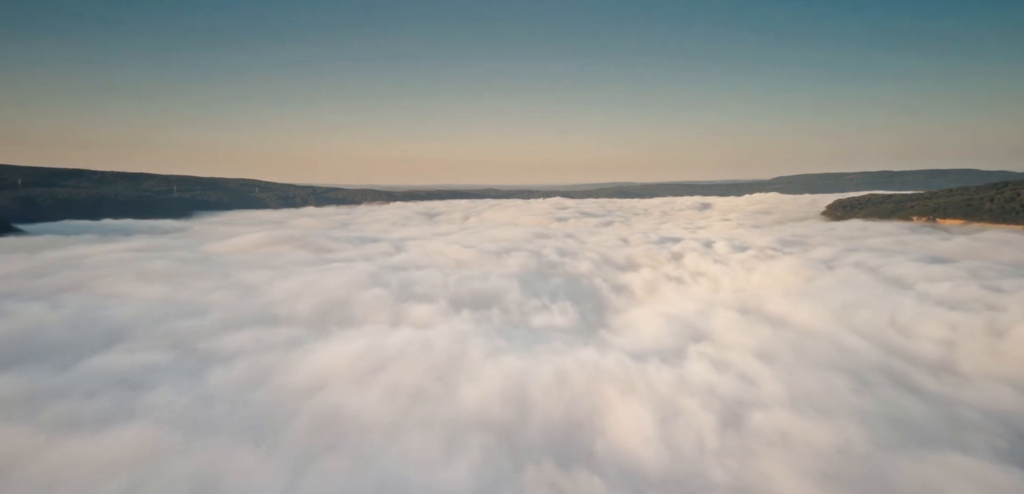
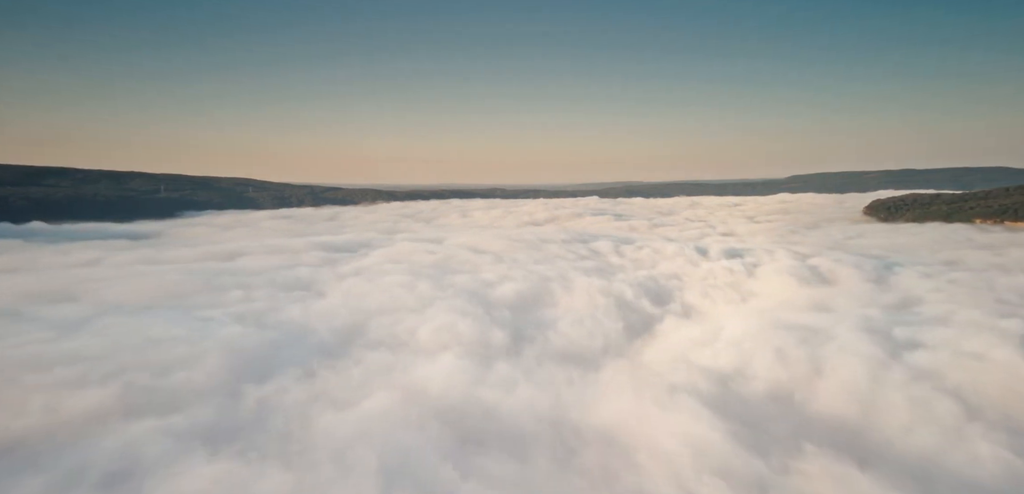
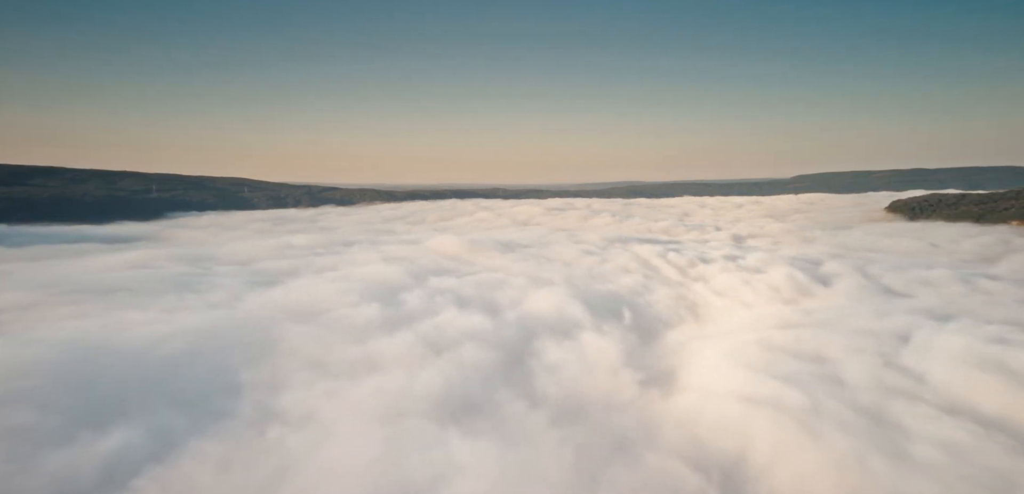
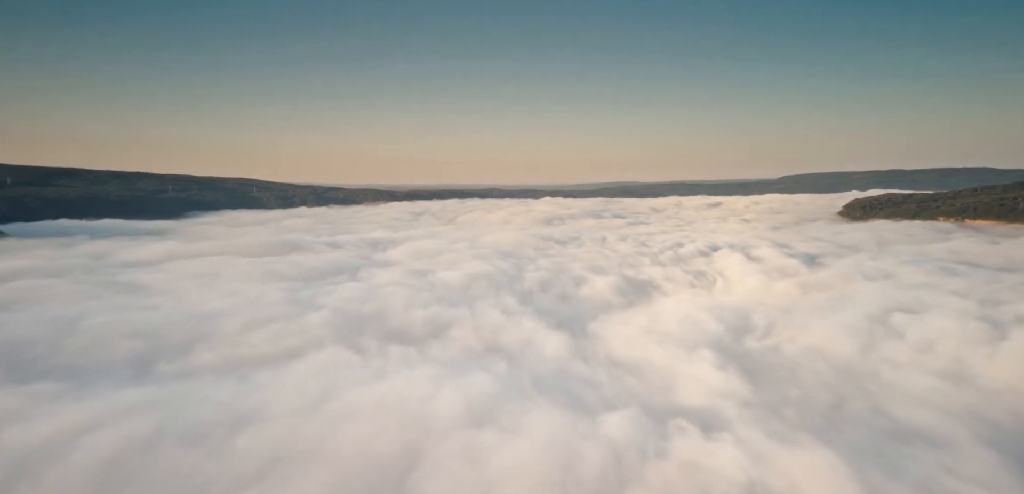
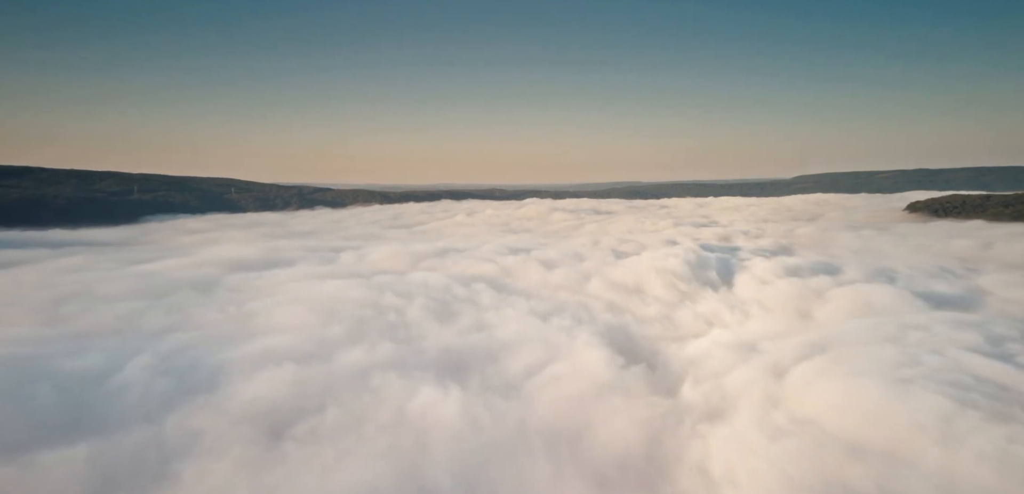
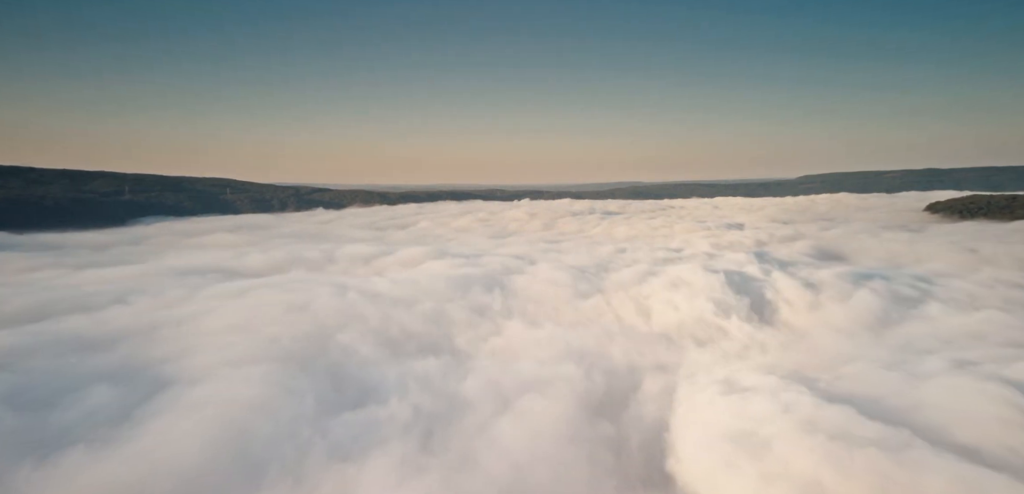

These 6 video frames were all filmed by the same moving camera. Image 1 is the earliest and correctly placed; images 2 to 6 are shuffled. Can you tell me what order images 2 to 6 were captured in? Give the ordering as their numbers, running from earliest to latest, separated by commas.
4, 2, 3, 5, 6
